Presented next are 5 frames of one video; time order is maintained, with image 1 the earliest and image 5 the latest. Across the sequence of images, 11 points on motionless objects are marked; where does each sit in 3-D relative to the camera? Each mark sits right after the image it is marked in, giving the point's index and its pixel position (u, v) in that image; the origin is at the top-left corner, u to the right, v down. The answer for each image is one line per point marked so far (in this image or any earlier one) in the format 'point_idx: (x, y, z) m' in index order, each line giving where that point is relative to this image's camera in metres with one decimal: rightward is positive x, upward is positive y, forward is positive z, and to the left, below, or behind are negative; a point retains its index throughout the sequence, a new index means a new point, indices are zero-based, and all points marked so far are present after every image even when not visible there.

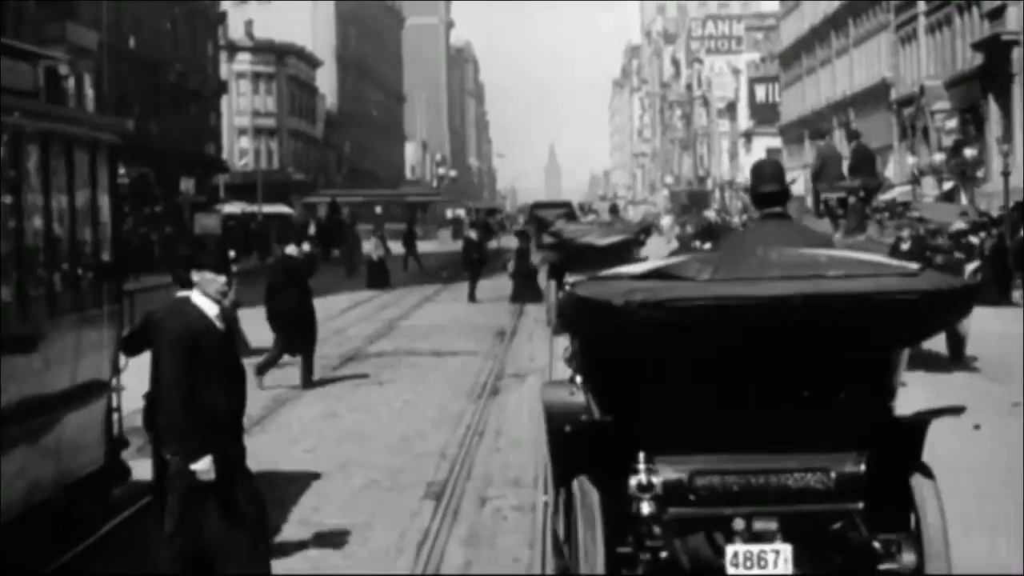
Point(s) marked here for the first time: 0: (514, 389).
0: (0.0, -1.0, +16.7) m
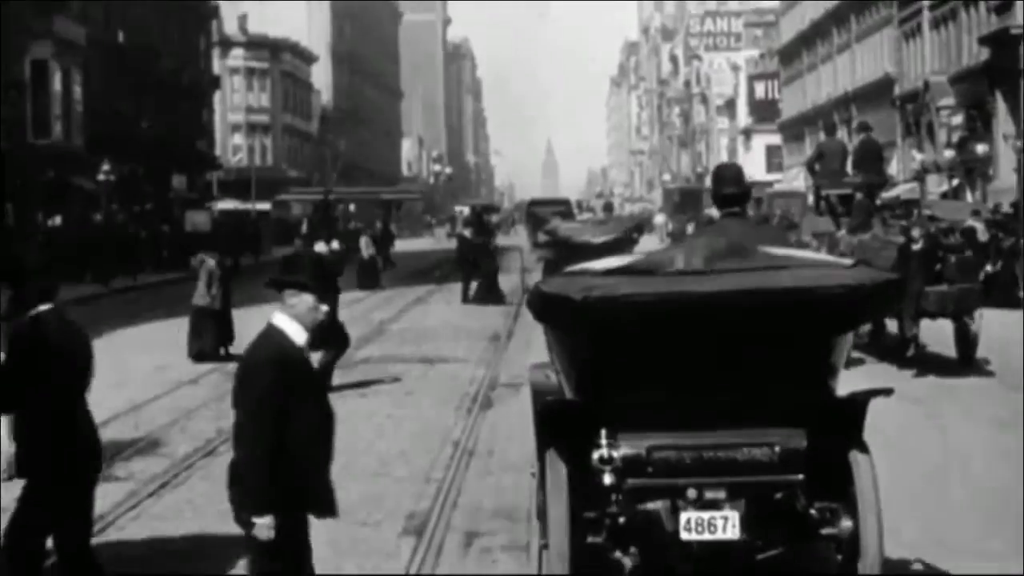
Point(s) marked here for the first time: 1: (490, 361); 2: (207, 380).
0: (0.0, -1.1, +15.5) m
1: (-0.3, -0.9, +19.0) m
2: (-3.3, -1.0, +17.6) m
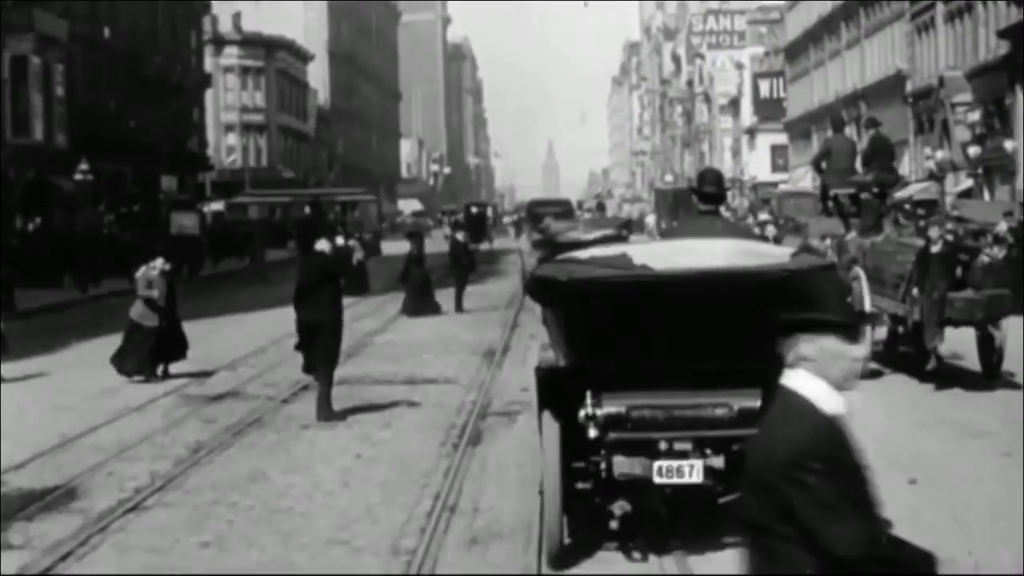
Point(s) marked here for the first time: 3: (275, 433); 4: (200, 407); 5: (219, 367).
0: (-0.1, -1.2, +13.4) m
1: (-0.3, -1.0, +16.9) m
2: (-3.4, -1.1, +15.4) m
3: (-1.9, -1.2, +13.1) m
4: (-3.0, -1.1, +15.4) m
5: (-3.5, -0.9, +19.2) m
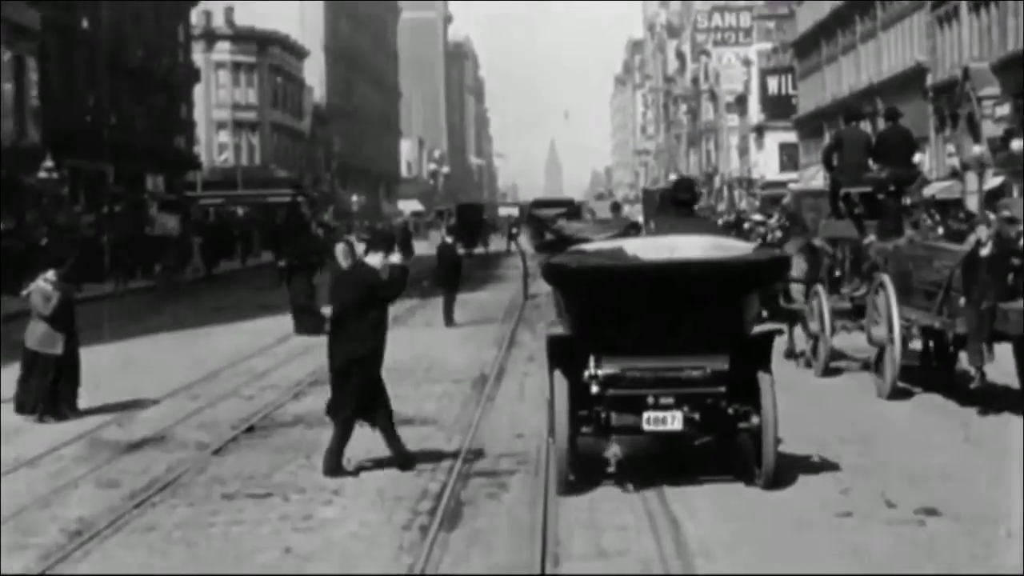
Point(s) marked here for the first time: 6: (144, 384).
0: (-0.2, -1.3, +10.2) m
1: (-0.4, -1.1, +13.7) m
2: (-3.4, -1.3, +12.2) m
3: (-2.0, -1.3, +9.9) m
4: (-3.0, -1.3, +12.2) m
5: (-3.5, -1.1, +16.1) m
6: (-4.0, -1.0, +17.5) m
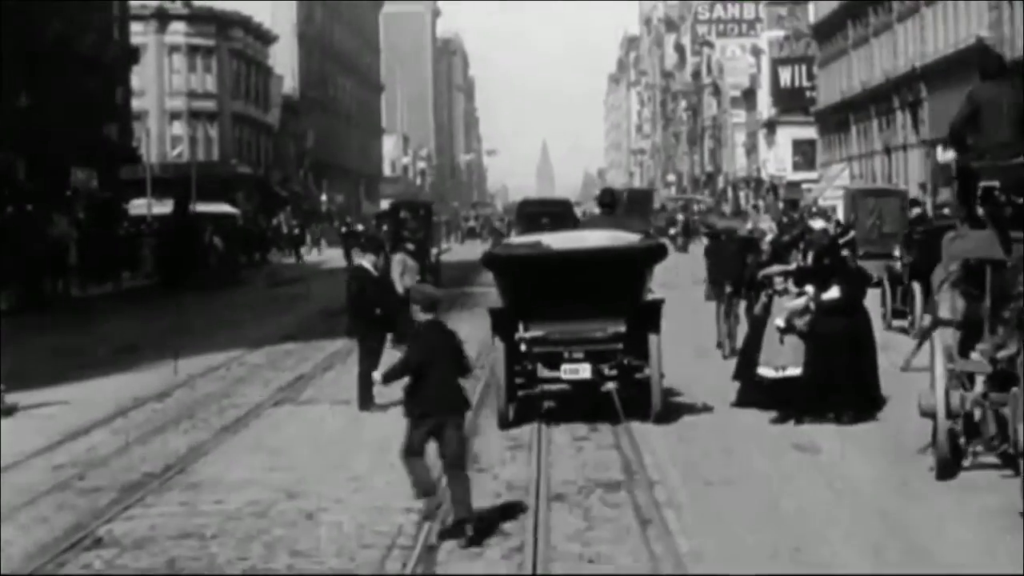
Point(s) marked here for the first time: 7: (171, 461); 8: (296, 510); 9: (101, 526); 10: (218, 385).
0: (-0.4, -1.8, +0.2) m
1: (-0.7, -1.6, +3.7) m
2: (-3.7, -1.8, +2.3) m
3: (-2.2, -1.8, 0.0) m
4: (-3.3, -1.8, +2.3) m
5: (-3.9, -1.6, +6.1) m
6: (-4.3, -1.5, +7.6) m
7: (-2.5, -1.3, +11.7) m
8: (-1.3, -1.3, +9.6) m
9: (-2.4, -1.4, +9.0) m
10: (-3.0, -1.1, +16.7) m
